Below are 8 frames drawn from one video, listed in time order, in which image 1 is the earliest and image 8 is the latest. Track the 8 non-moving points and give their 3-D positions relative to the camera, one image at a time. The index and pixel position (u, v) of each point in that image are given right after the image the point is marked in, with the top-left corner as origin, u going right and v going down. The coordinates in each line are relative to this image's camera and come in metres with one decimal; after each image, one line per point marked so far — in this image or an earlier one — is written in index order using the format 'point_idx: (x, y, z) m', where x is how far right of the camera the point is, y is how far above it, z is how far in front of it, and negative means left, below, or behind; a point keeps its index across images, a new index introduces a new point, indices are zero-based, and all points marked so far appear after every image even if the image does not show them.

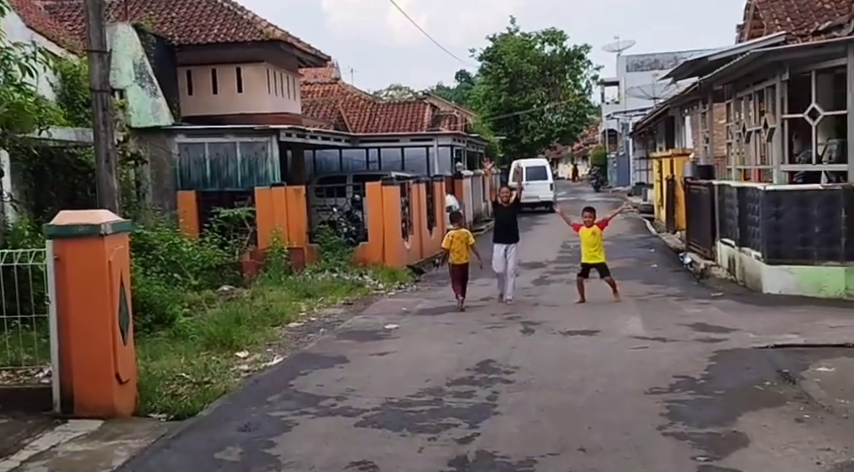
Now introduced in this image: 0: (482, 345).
0: (+0.5, -1.1, +10.4) m
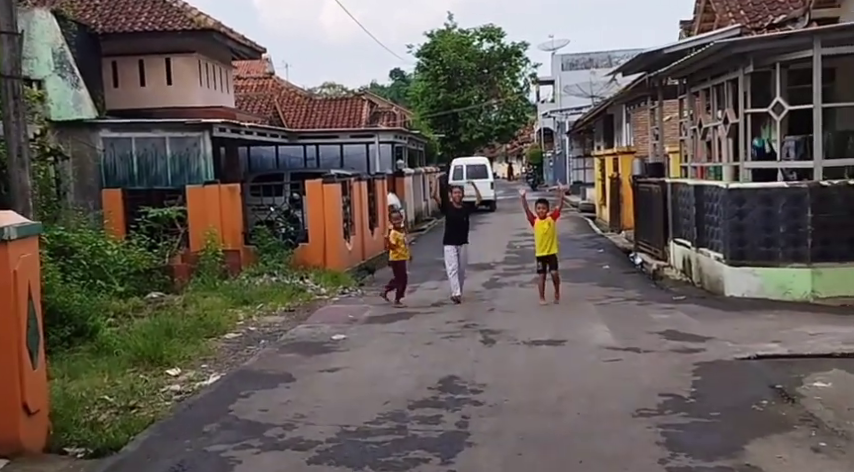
0: (+0.1, -1.1, +9.4) m
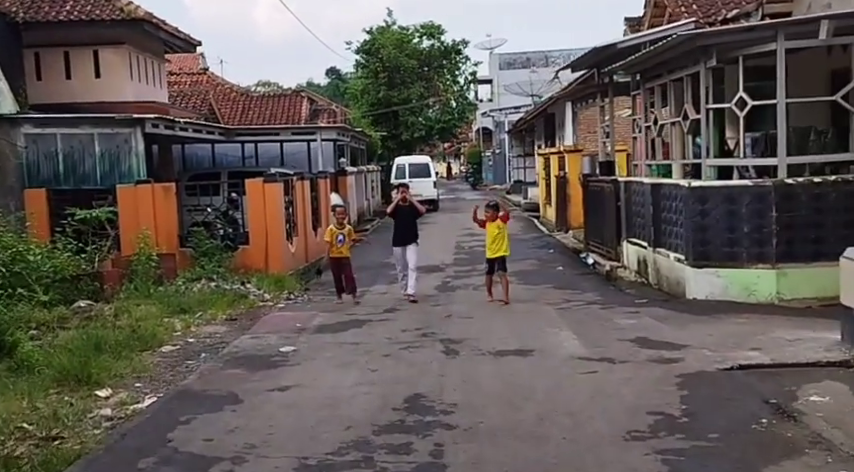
0: (-0.2, -1.1, +8.6) m
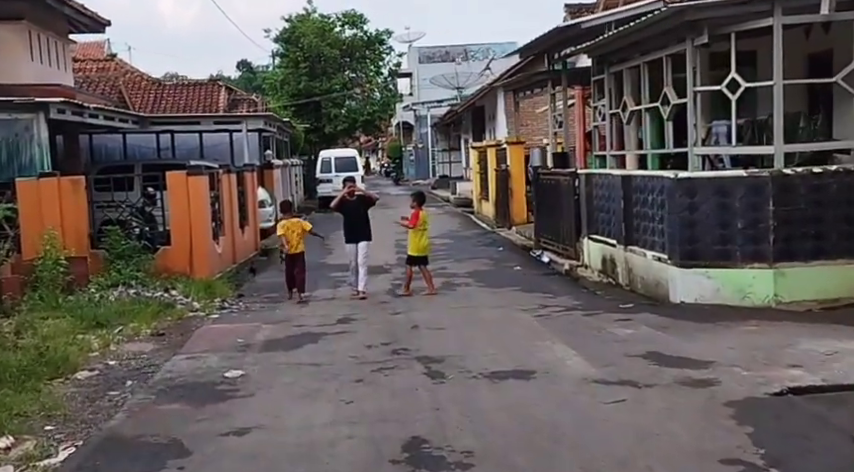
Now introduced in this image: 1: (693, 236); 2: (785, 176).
0: (-0.3, -1.1, +6.9) m
1: (+3.0, 0.0, +12.2) m
2: (+4.0, +0.7, +11.9) m
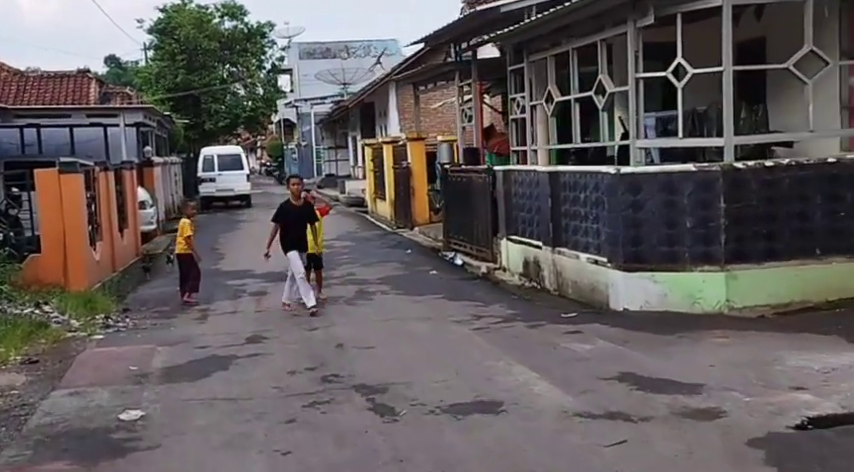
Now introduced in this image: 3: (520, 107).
0: (-0.4, -1.1, +5.4) m
1: (+2.2, 0.0, +11.1) m
2: (+3.1, +0.7, +10.9) m
3: (+1.3, +1.9, +15.6) m
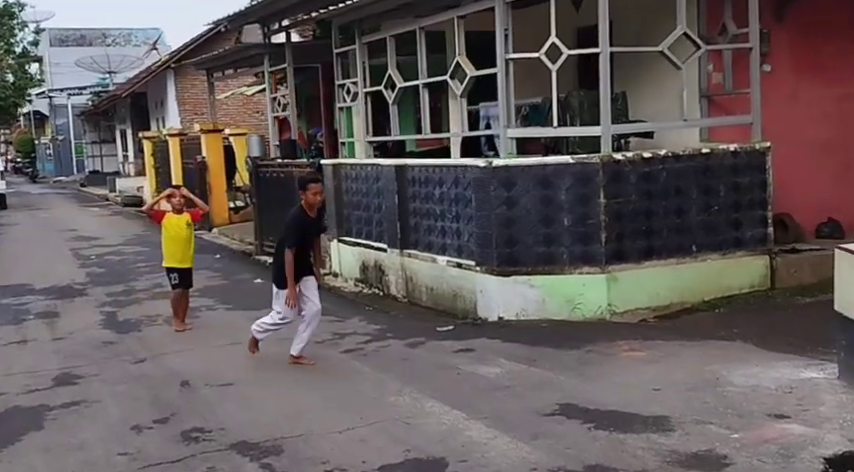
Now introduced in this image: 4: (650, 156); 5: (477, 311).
0: (-0.5, -1.2, +3.7) m
1: (+0.8, 0.0, +9.8) m
2: (+1.7, +0.7, +9.7) m
3: (-1.1, +1.9, +13.9) m
4: (+2.1, +0.8, +10.0) m
5: (+0.4, -0.7, +10.2) m
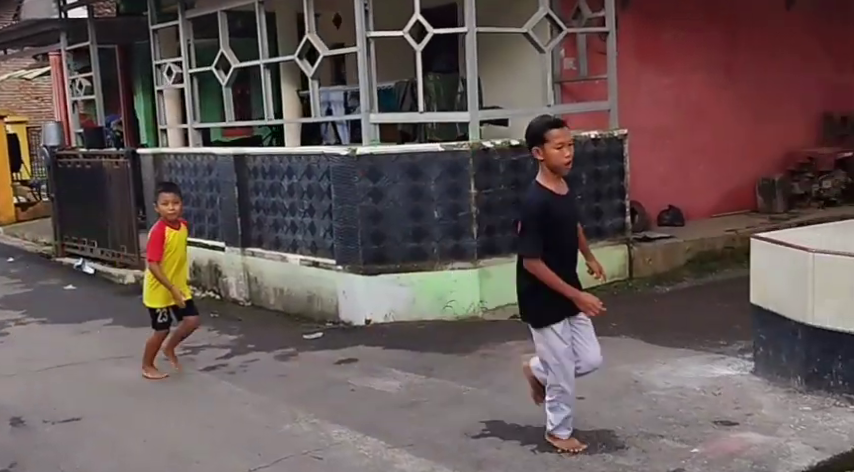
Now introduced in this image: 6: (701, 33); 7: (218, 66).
0: (-0.4, -1.2, +2.7) m
1: (-0.5, 0.0, +8.9) m
2: (+0.5, +0.8, +9.1) m
3: (-3.2, +1.9, +12.5) m
4: (+0.8, +0.9, +9.4) m
5: (-0.8, -0.7, +9.2) m
6: (+3.1, +2.3, +12.2) m
7: (-2.2, +1.7, +10.8) m
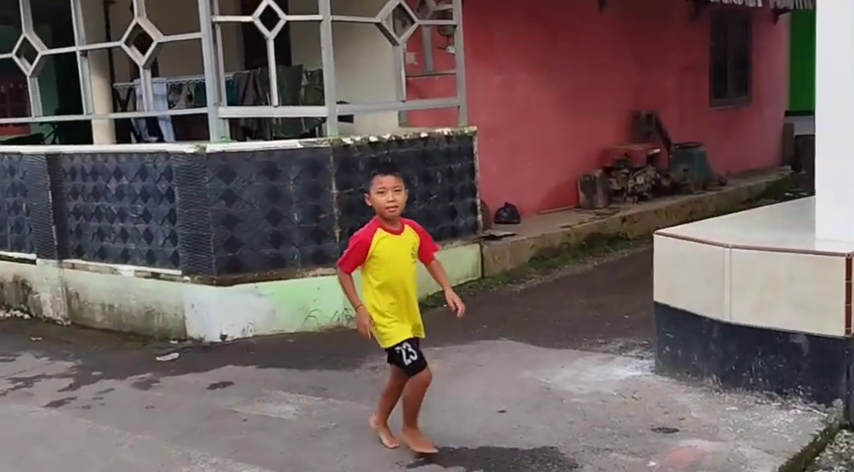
0: (-0.1, -1.2, +2.0) m
1: (-1.6, 0.0, +8.1) m
2: (-0.7, +0.7, +8.5) m
3: (-5.1, +1.8, +11.0) m
4: (-0.5, +0.8, +8.8) m
5: (-2.0, -0.7, +8.3) m
6: (+1.1, +2.3, +12.1) m
7: (-3.7, +1.6, +9.5) m
